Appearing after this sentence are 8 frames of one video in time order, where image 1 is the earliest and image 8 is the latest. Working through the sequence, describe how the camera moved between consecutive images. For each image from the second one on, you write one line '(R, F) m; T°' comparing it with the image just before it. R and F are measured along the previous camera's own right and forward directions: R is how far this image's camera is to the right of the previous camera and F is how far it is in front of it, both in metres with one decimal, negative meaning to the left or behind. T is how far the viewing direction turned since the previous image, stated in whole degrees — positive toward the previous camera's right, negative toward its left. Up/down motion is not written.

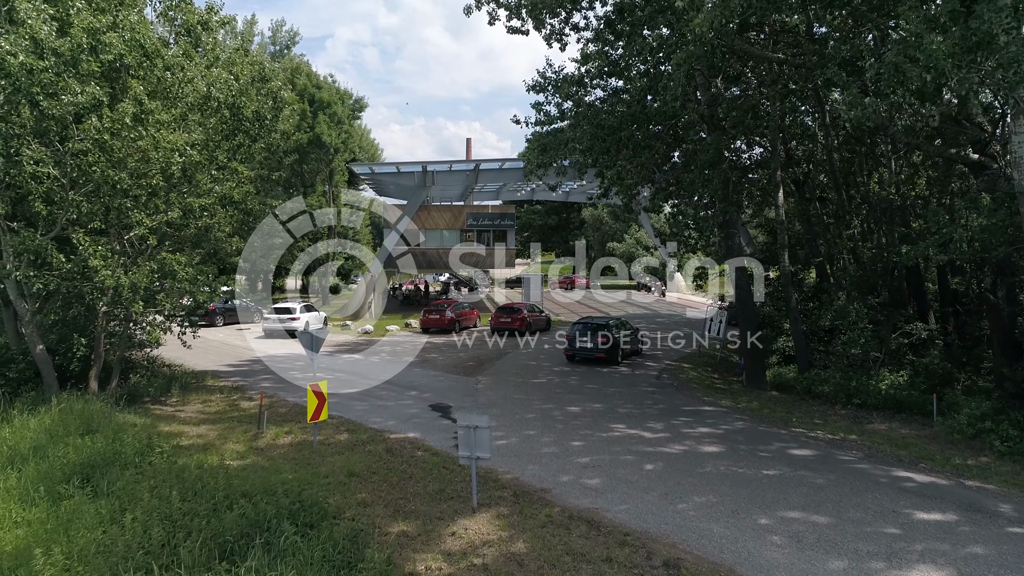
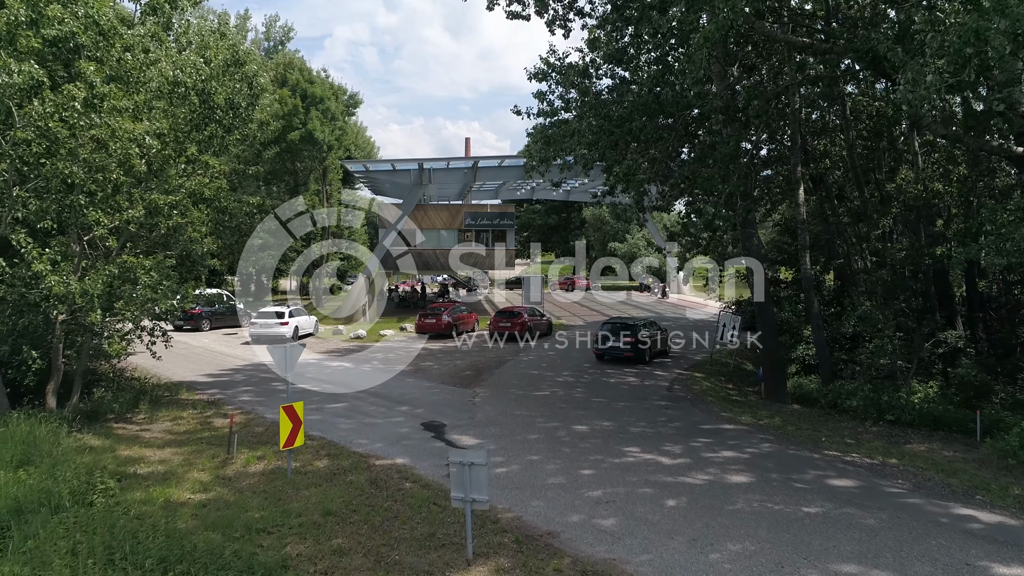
(0.0, +1.1) m; 0°
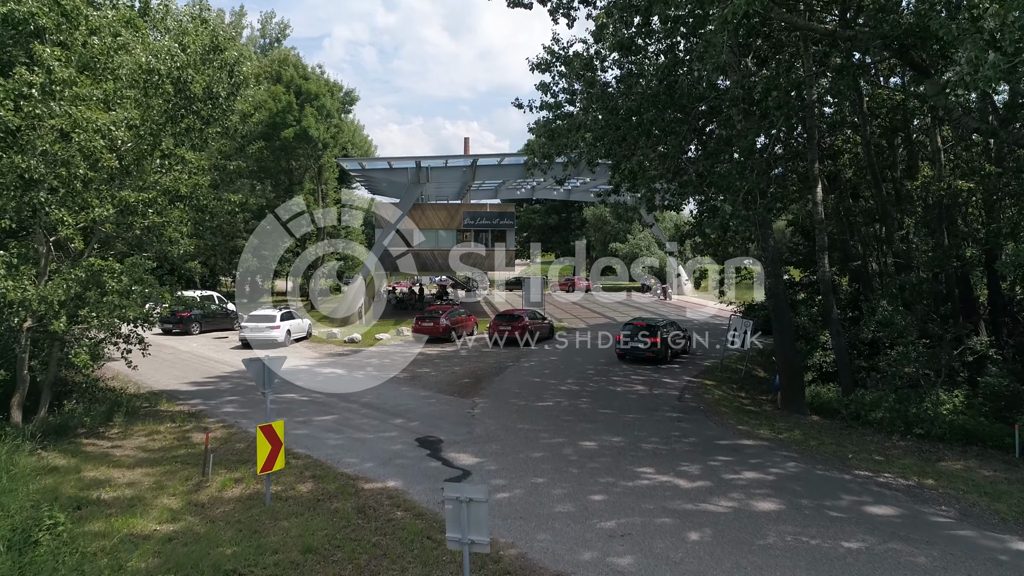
(0.0, +0.8) m; 0°
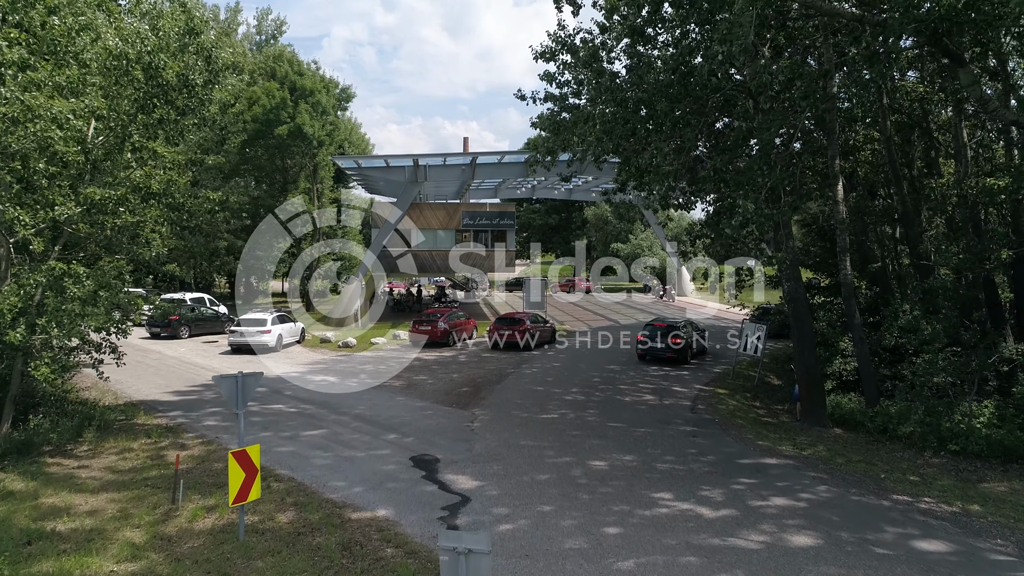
(-0.1, +0.8) m; 0°
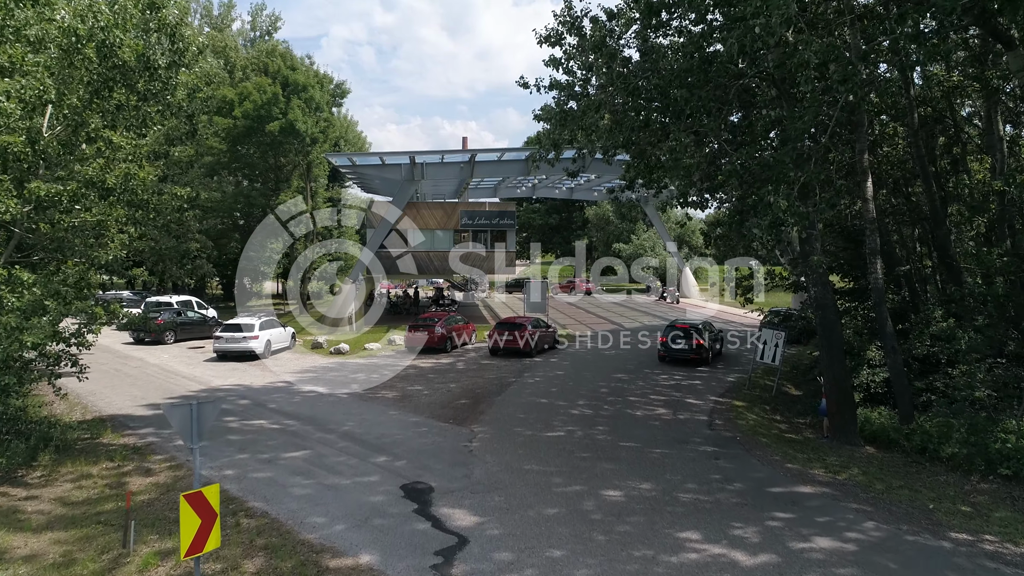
(-0.1, +1.0) m; 0°
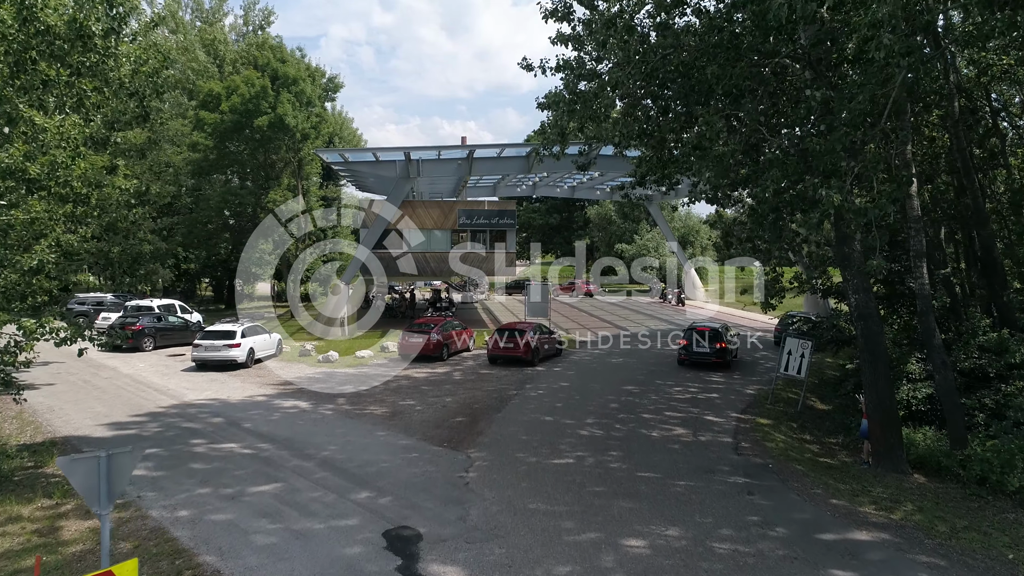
(0.0, +1.3) m; 0°
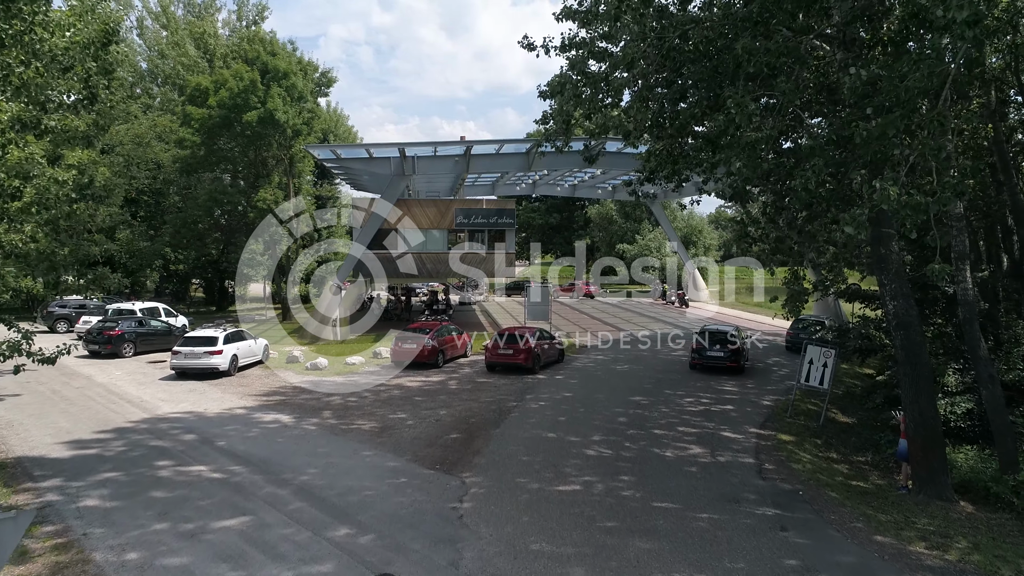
(0.0, +1.0) m; 0°
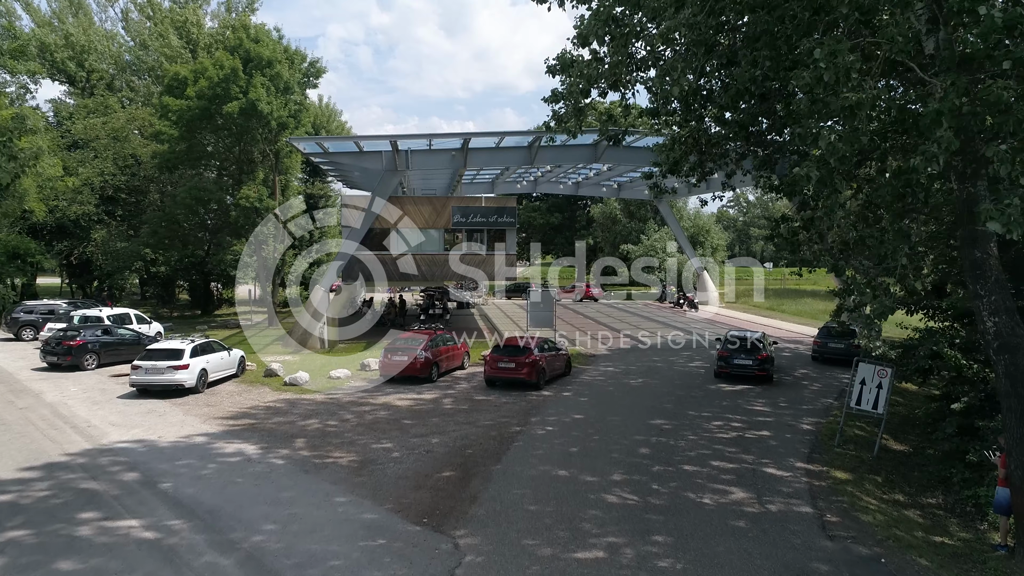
(-0.1, +1.8) m; 0°
